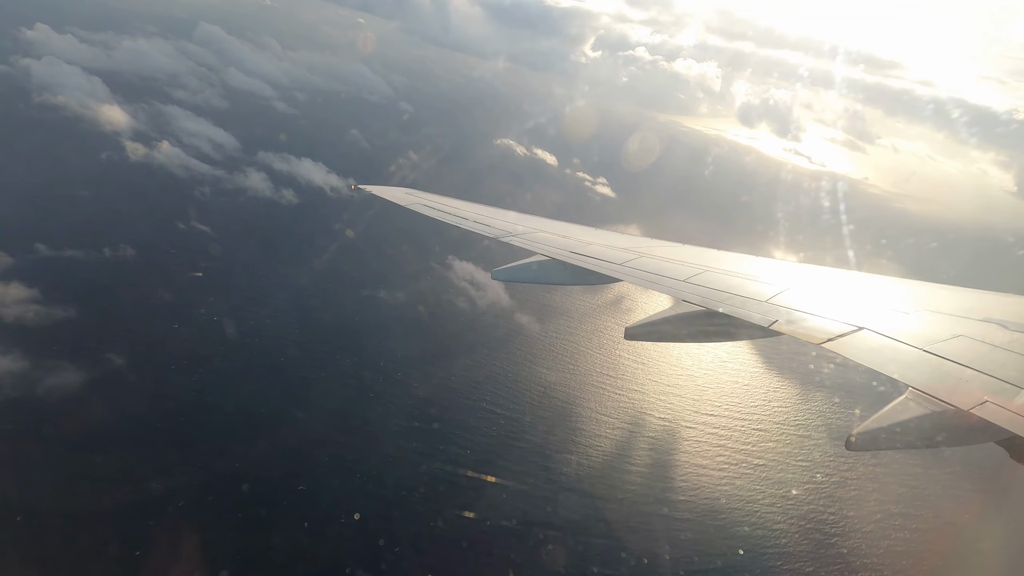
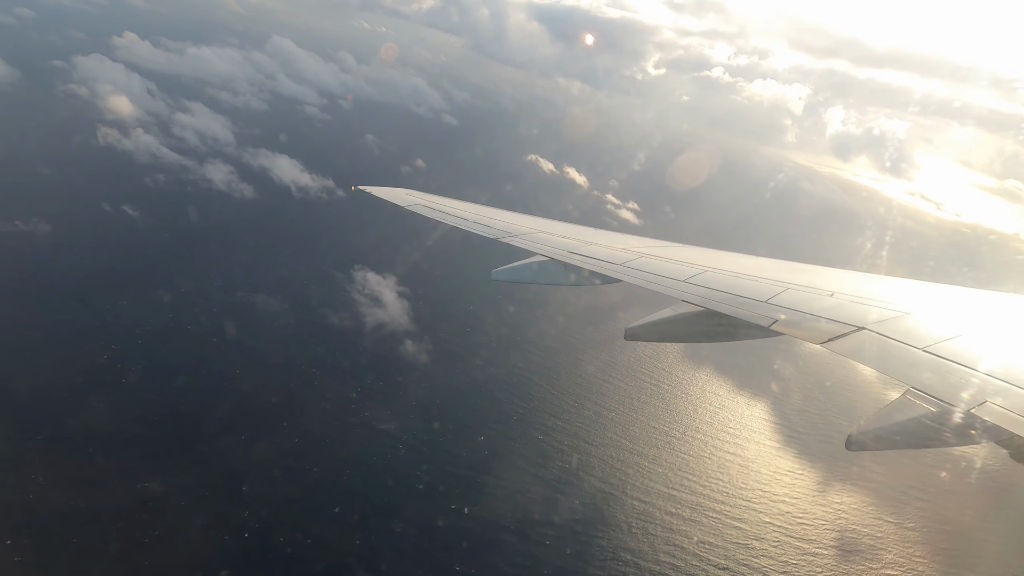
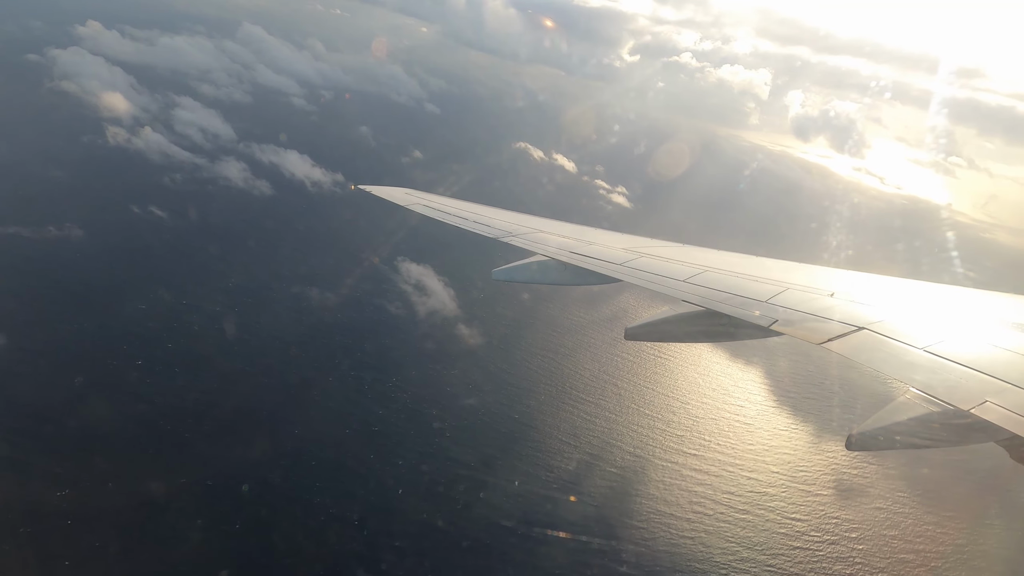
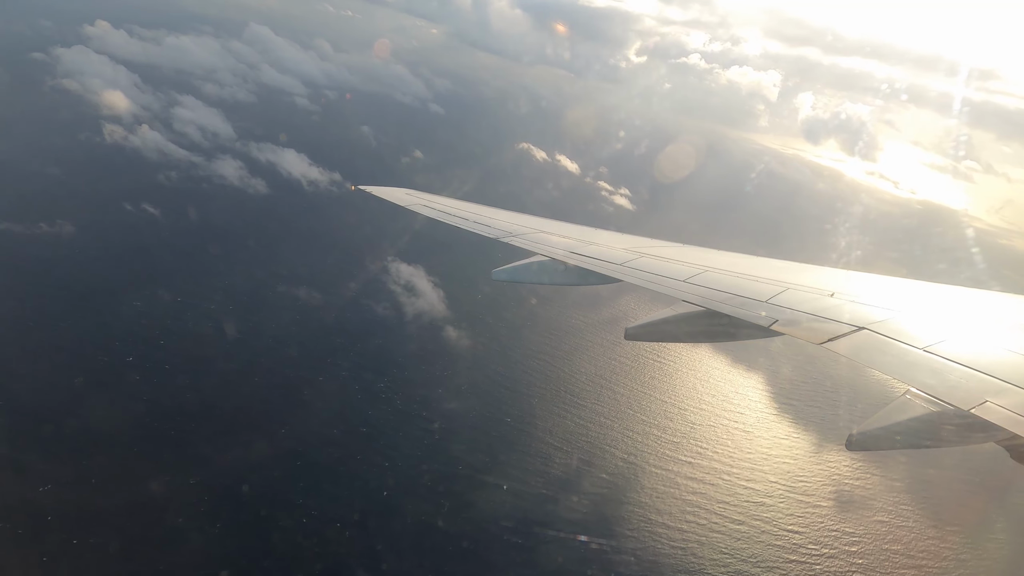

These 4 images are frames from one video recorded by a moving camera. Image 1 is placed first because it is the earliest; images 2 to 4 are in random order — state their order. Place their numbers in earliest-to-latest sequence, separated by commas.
3, 4, 2
